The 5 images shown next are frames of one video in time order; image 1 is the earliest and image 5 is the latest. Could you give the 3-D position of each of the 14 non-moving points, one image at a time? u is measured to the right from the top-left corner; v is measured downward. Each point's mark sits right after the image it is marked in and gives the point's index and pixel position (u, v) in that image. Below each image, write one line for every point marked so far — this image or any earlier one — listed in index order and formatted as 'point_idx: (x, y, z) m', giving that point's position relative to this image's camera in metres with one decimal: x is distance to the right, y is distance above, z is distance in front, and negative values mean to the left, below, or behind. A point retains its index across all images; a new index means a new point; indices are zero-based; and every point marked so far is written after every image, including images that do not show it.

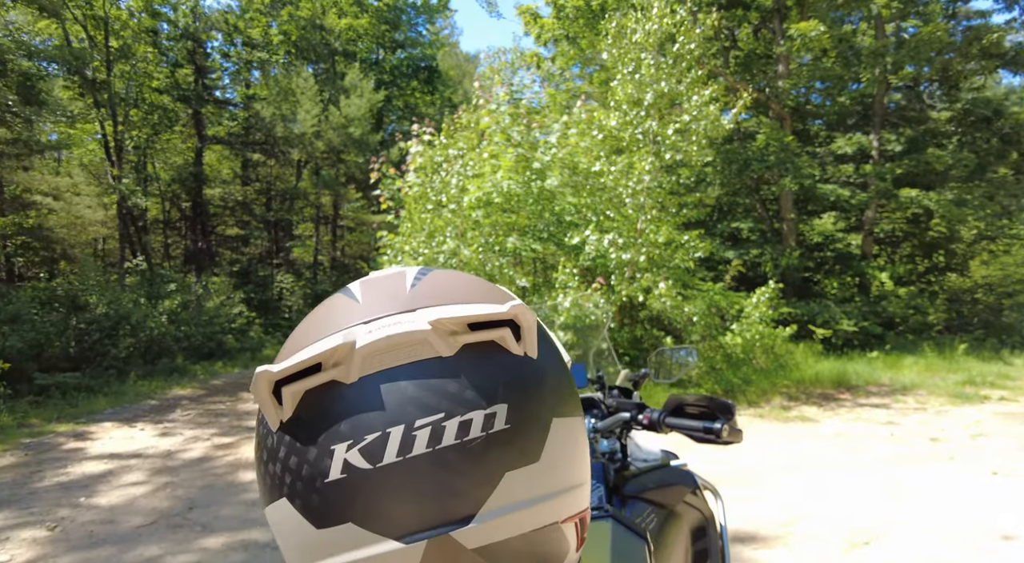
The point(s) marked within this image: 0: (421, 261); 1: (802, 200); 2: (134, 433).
0: (-1.3, +0.3, +9.6) m
1: (+5.9, +1.7, +14.9) m
2: (-4.7, -1.8, +8.3) m
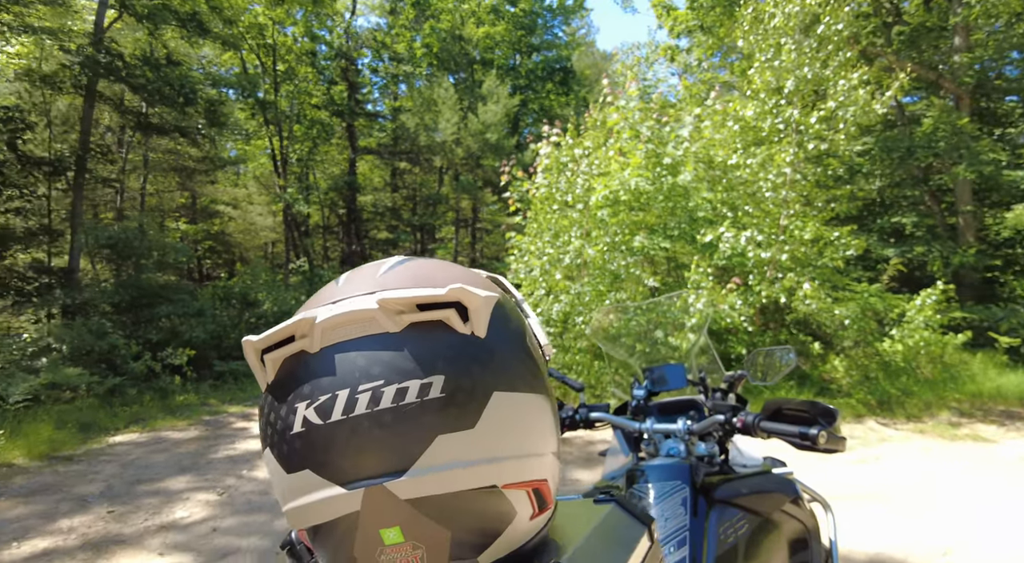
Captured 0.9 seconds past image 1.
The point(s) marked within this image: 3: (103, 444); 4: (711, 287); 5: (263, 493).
0: (+0.5, +0.3, +9.7) m
1: (+8.8, +1.7, +13.0) m
2: (-3.1, -1.8, +9.4) m
3: (-4.3, -1.7, +7.5) m
4: (+2.5, -0.1, +9.0) m
5: (-2.5, -2.2, +7.3) m
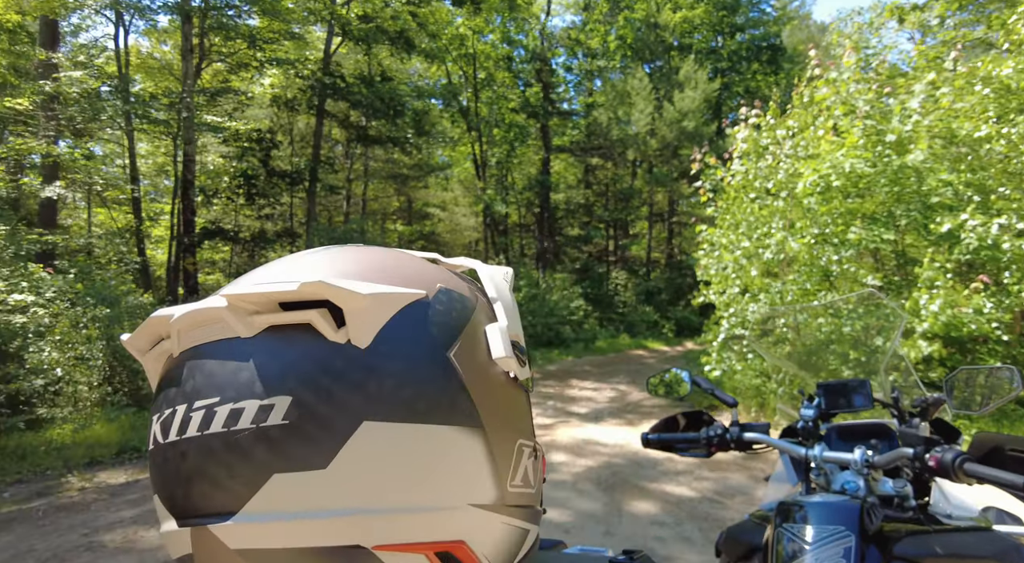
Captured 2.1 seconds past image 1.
0: (+2.9, +0.3, +8.9) m
1: (+11.9, +1.7, +8.9) m
2: (-0.5, -1.7, +9.9) m
3: (-2.3, -1.7, +8.5) m
4: (+4.6, -0.1, +7.5) m
5: (-0.8, -2.1, +7.7) m
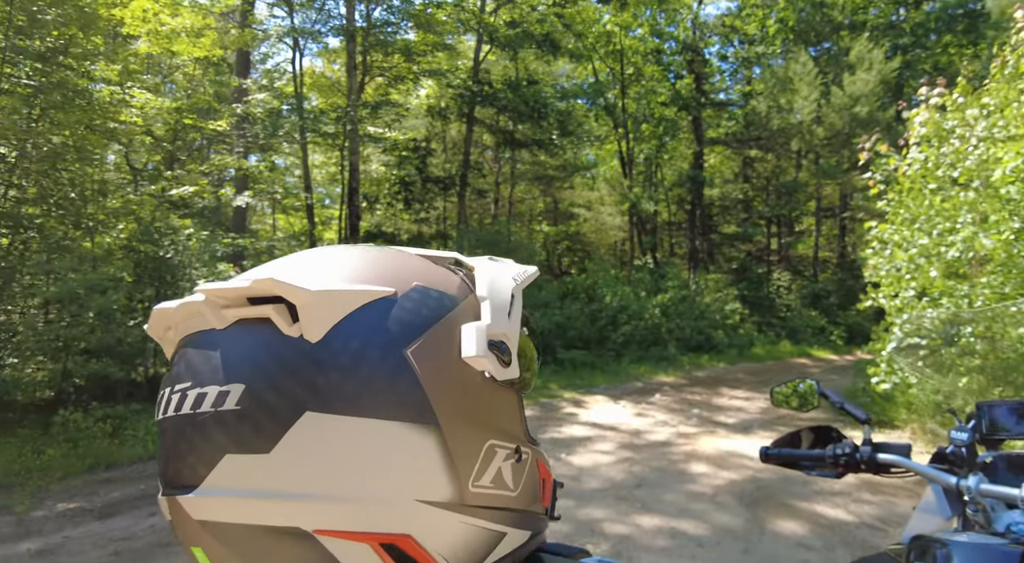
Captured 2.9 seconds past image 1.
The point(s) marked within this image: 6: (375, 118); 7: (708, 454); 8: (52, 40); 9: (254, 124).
0: (+4.5, +0.3, +7.9) m
1: (+13.2, +1.6, +5.5) m
2: (+1.4, -1.7, +9.7) m
3: (-0.6, -1.6, +8.9) m
4: (+5.7, -0.1, +6.0) m
5: (+0.6, -2.1, +7.7) m
6: (-2.0, +2.4, +10.2) m
7: (+2.3, -2.0, +8.4) m
8: (-4.7, +2.5, +7.4) m
9: (-3.5, +2.1, +9.5) m
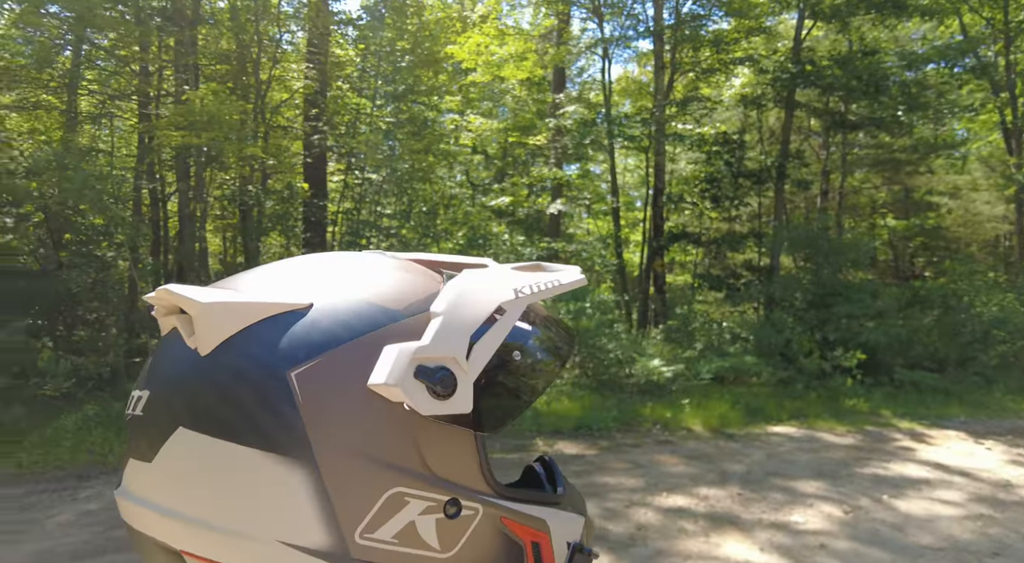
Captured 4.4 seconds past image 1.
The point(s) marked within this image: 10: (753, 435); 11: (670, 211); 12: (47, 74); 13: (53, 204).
0: (+6.8, +0.2, +4.6) m
1: (+13.0, +1.4, -1.9) m
2: (+5.1, -1.8, +7.7) m
3: (+2.8, -1.7, +8.1) m
4: (+6.9, -0.2, +2.4) m
5: (+3.3, -2.2, +6.4) m
6: (+2.4, +2.3, +9.9) m
7: (+5.2, -2.1, +6.2) m
8: (-1.4, +2.5, +8.9) m
9: (+0.8, +2.1, +10.1) m
10: (+2.7, -1.7, +8.0) m
11: (+2.6, +1.1, +11.4) m
12: (-4.9, +2.2, +7.4) m
13: (-4.6, +0.8, +7.2) m
